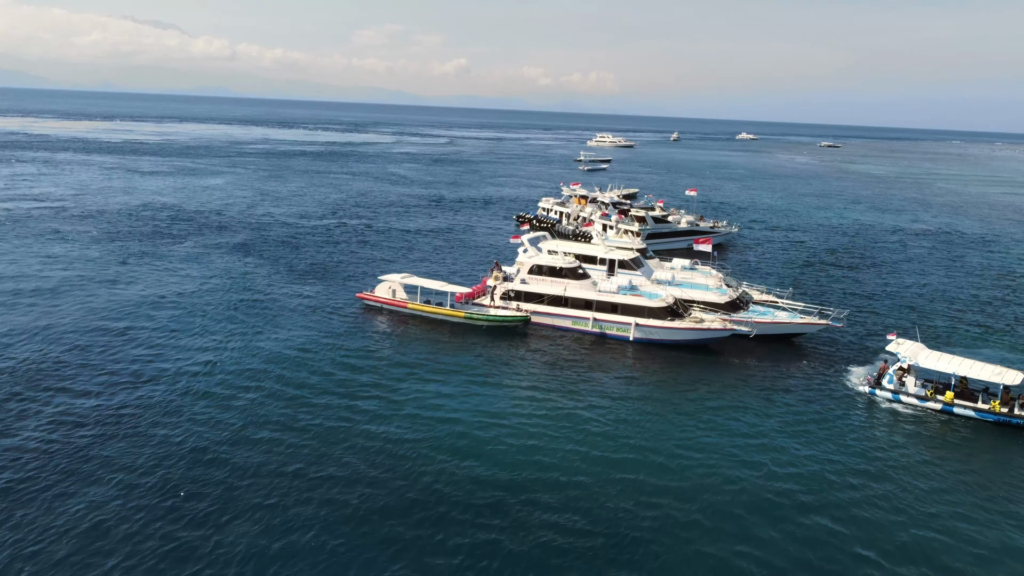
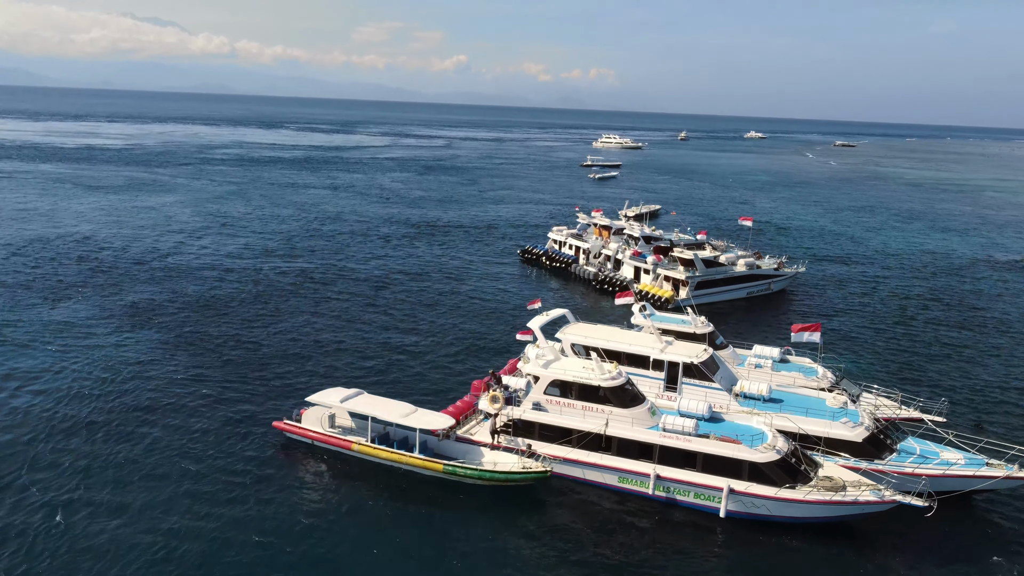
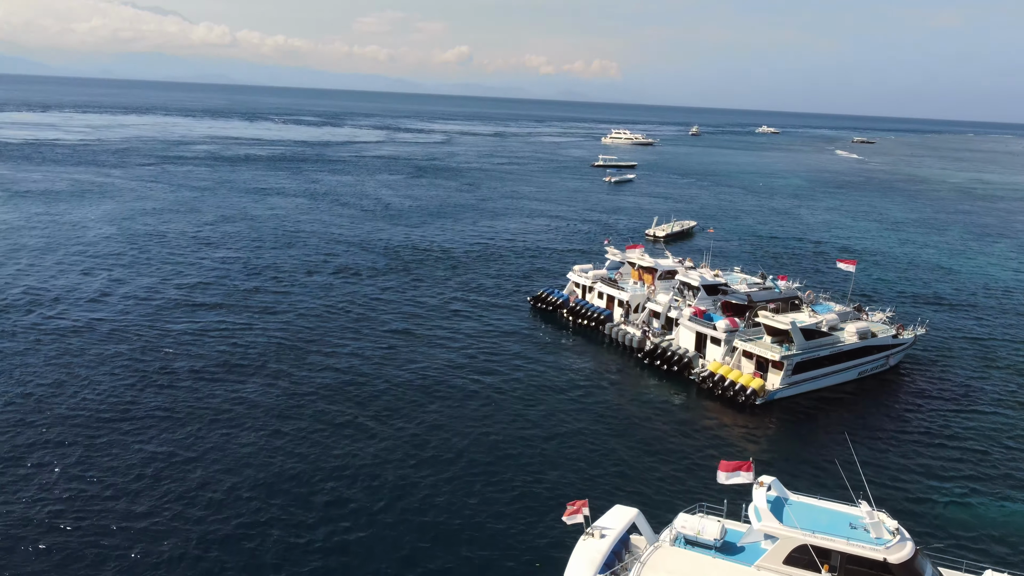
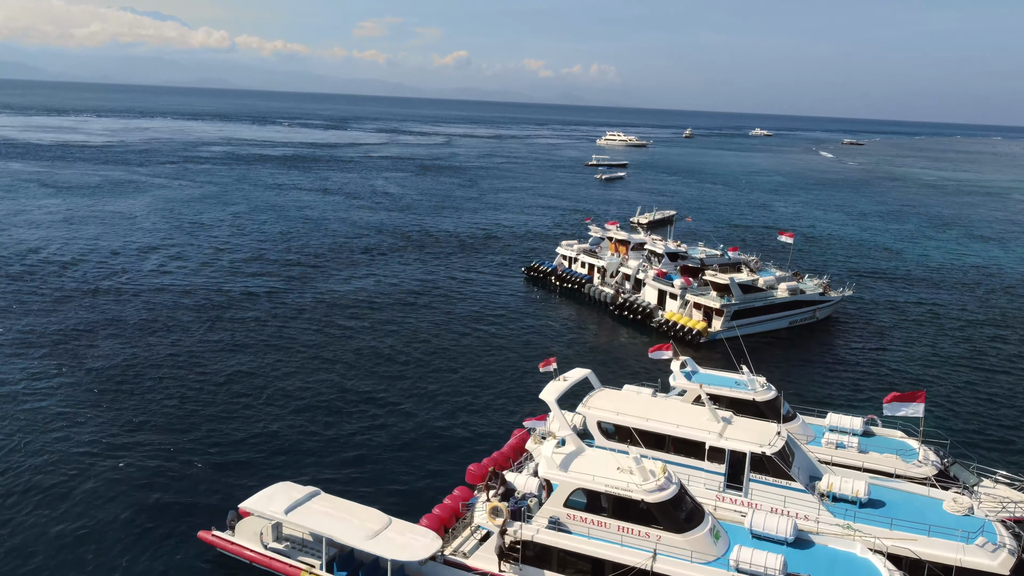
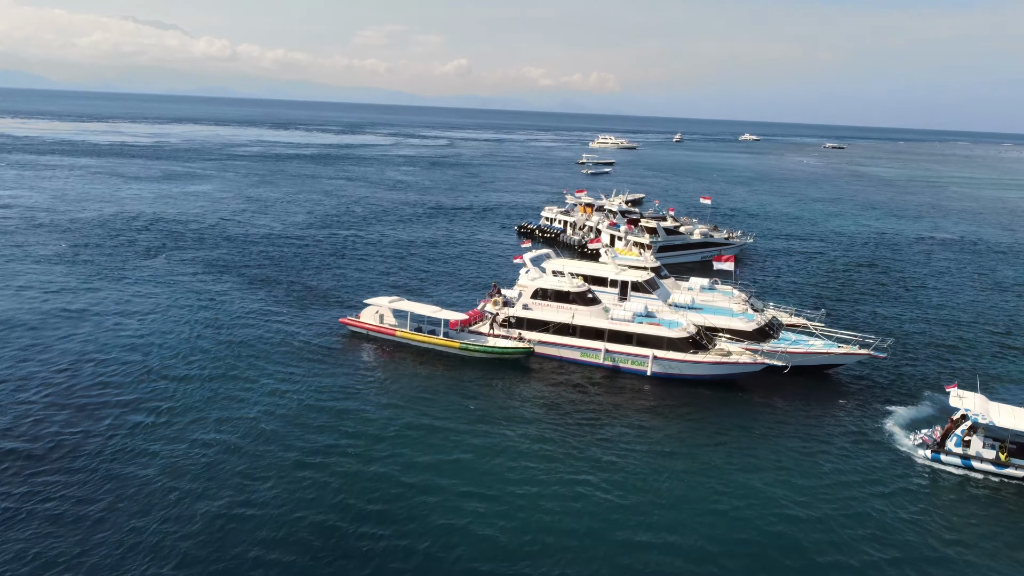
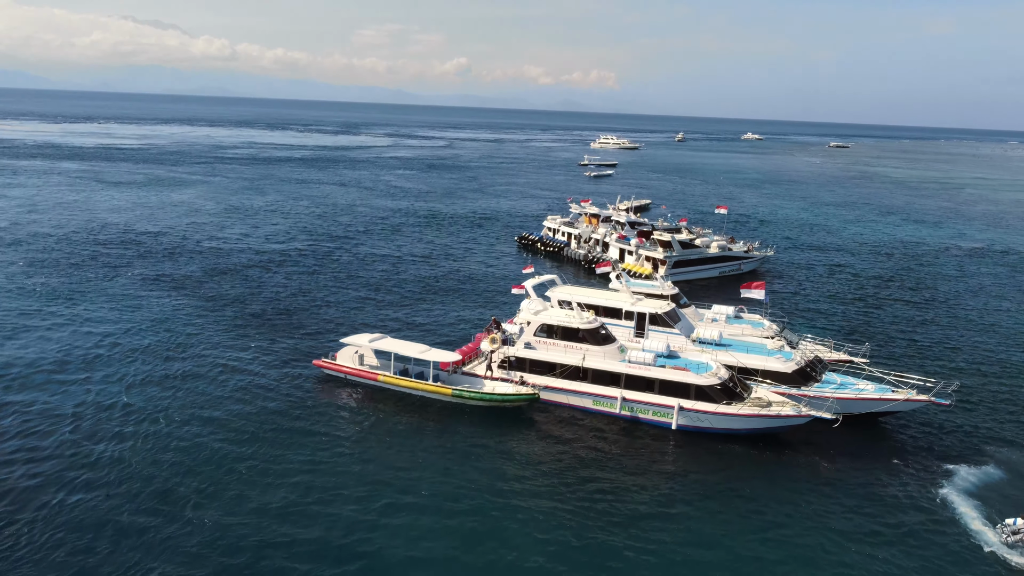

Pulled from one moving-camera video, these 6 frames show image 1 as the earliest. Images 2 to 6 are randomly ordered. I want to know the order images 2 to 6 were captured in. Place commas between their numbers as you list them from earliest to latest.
5, 6, 2, 4, 3
